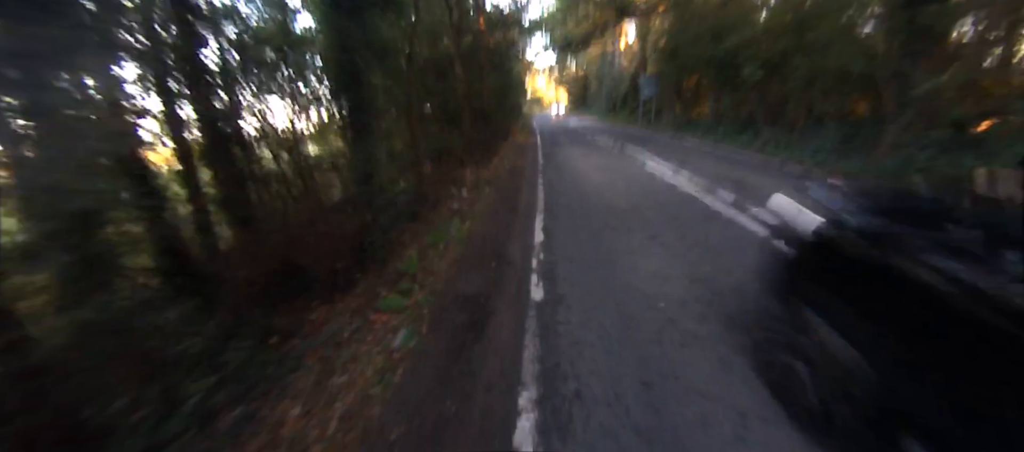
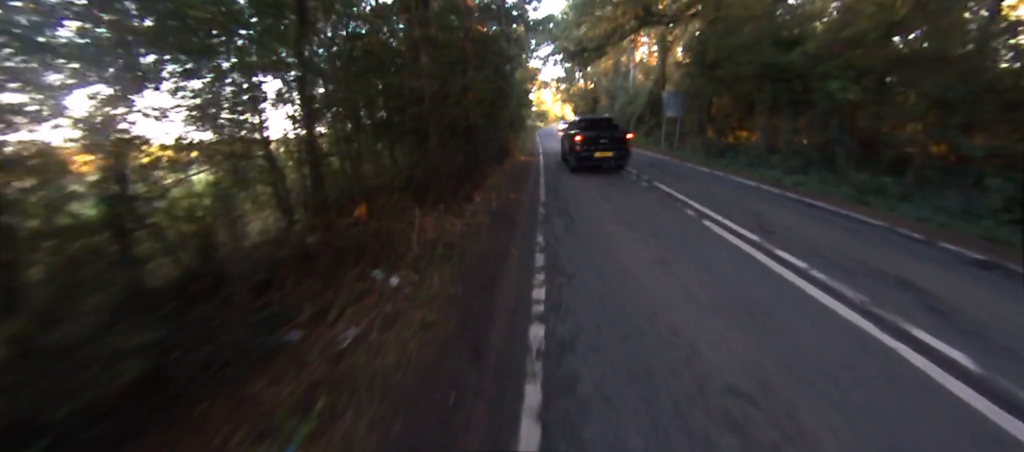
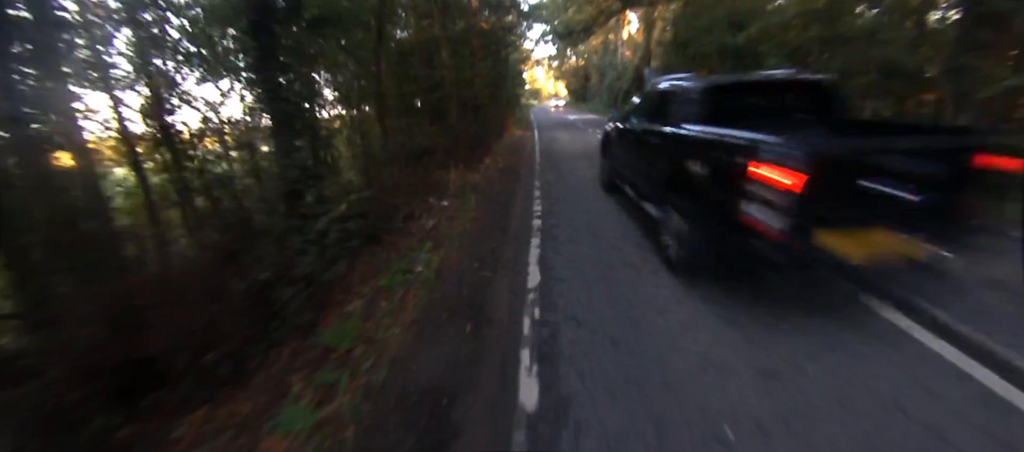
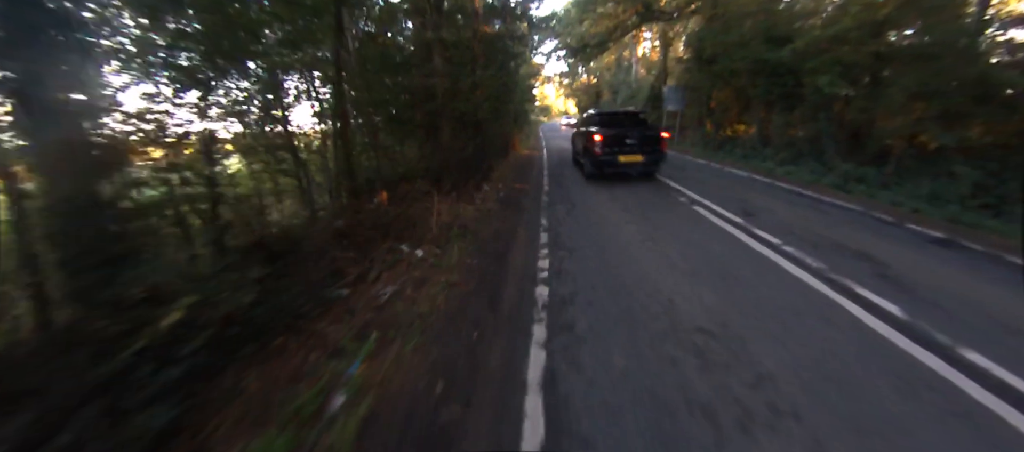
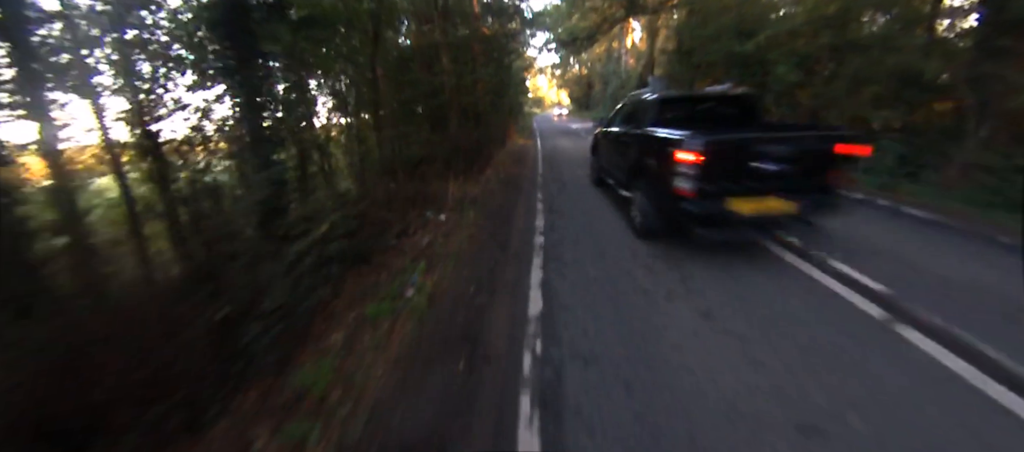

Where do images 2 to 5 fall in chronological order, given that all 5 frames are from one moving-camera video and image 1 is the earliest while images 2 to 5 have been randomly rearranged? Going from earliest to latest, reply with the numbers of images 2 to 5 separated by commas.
3, 5, 4, 2
